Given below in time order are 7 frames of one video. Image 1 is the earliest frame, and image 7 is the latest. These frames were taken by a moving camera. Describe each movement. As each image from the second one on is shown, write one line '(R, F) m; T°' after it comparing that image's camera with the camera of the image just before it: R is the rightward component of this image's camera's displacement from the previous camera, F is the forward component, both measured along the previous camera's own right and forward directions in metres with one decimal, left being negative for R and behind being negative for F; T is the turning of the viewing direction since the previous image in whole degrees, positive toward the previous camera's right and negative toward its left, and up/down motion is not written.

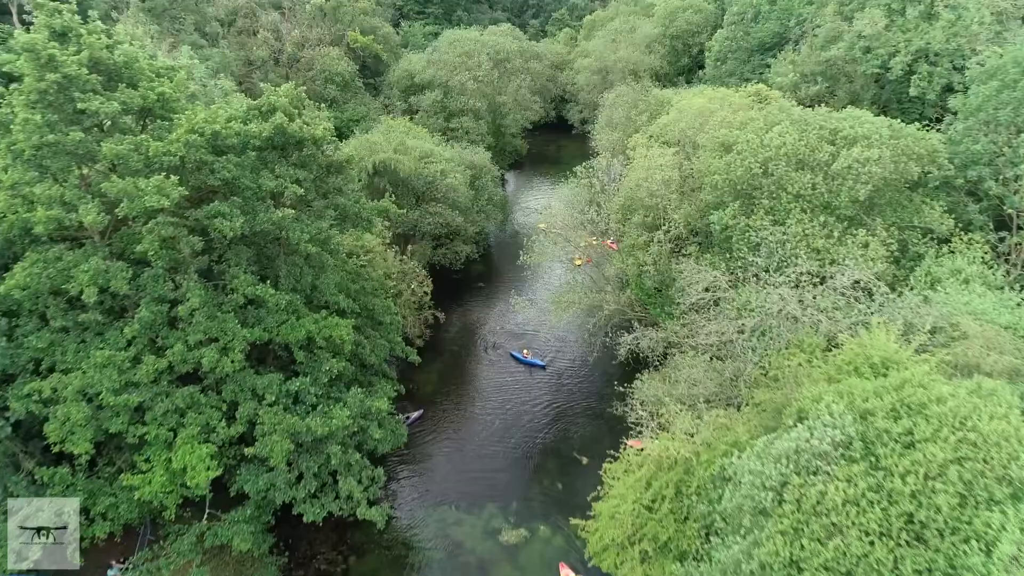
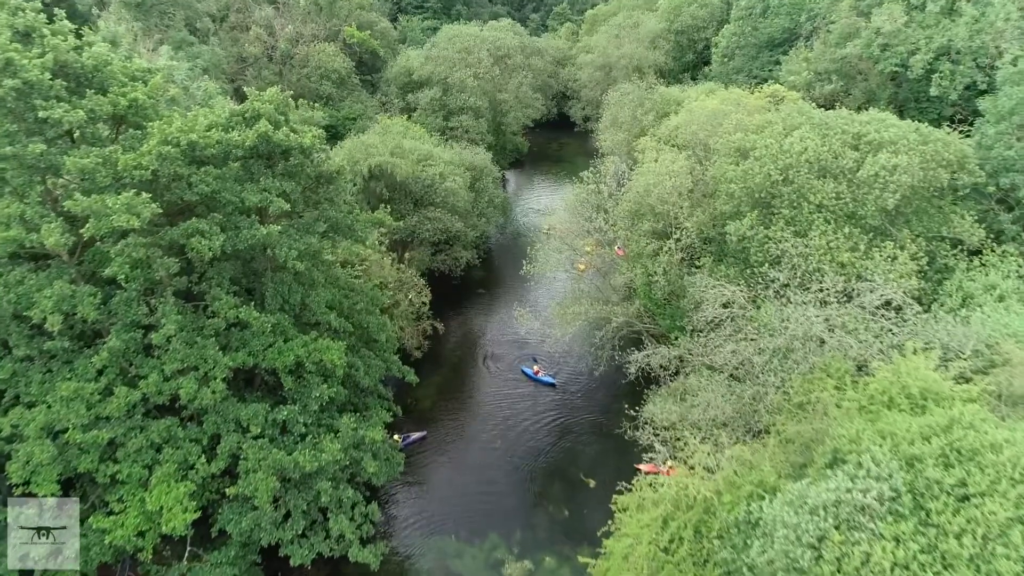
(-0.1, +1.6) m; 0°
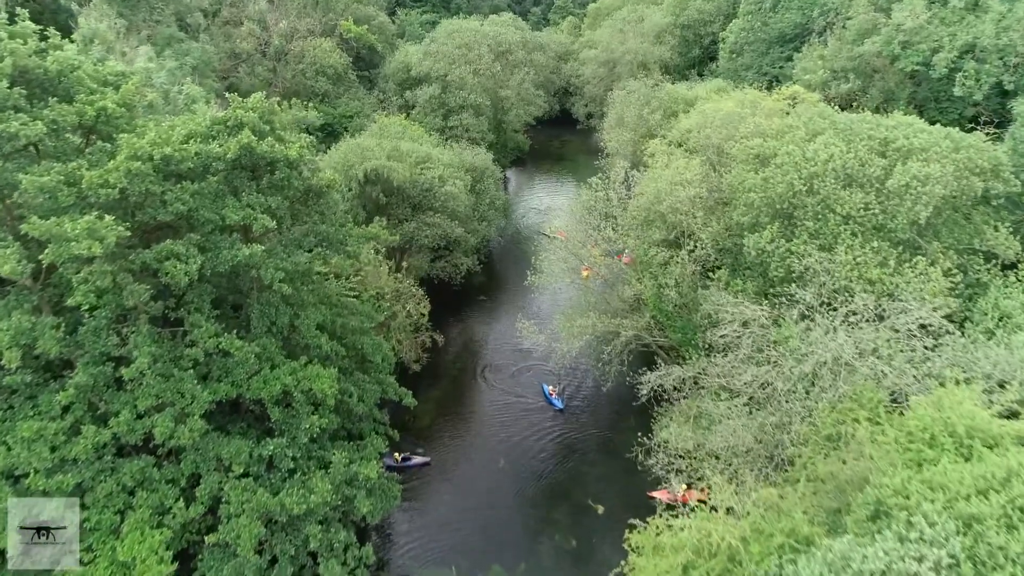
(-0.1, +1.5) m; 0°
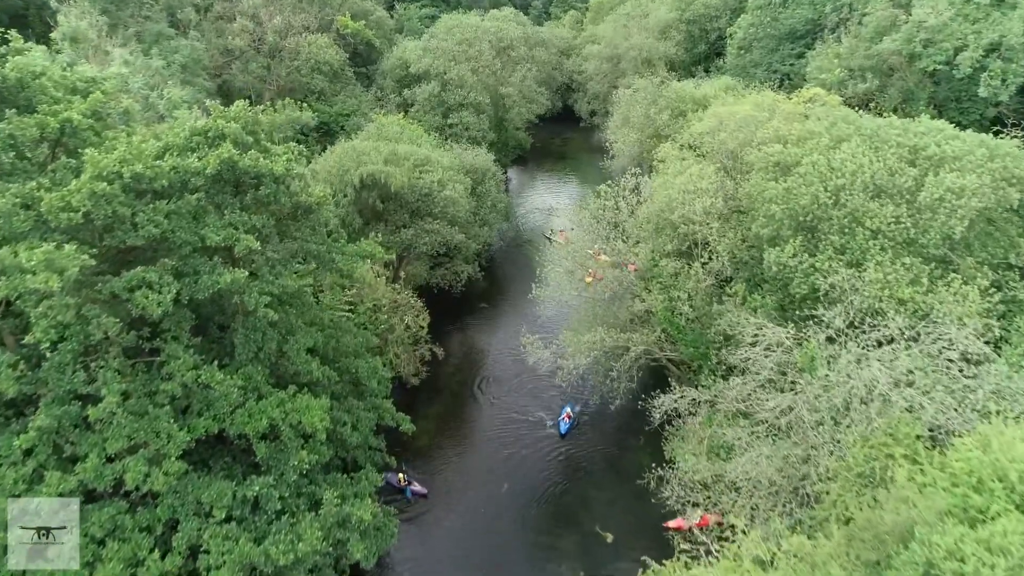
(-0.2, +1.5) m; 0°
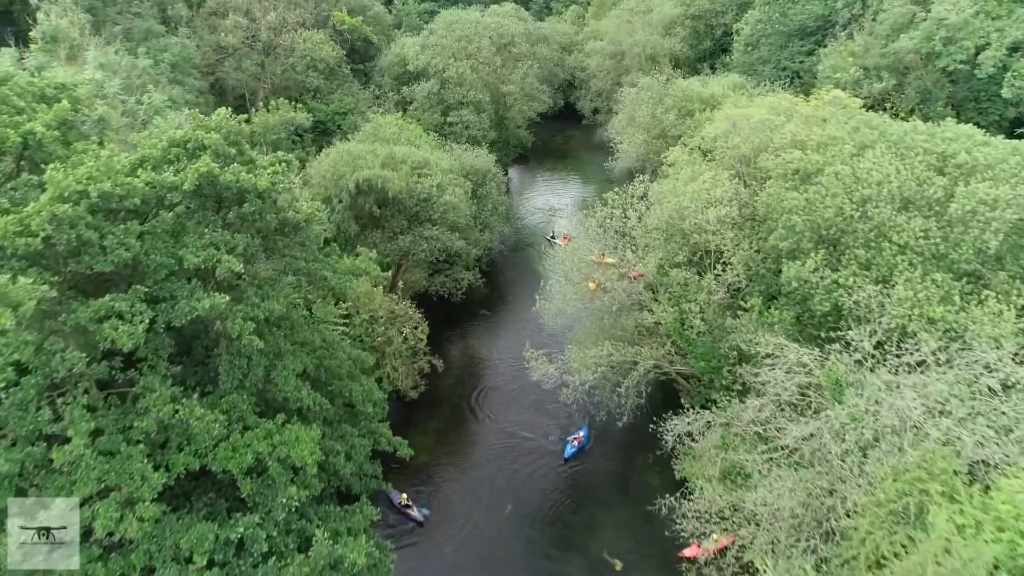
(-0.1, +1.3) m; 0°
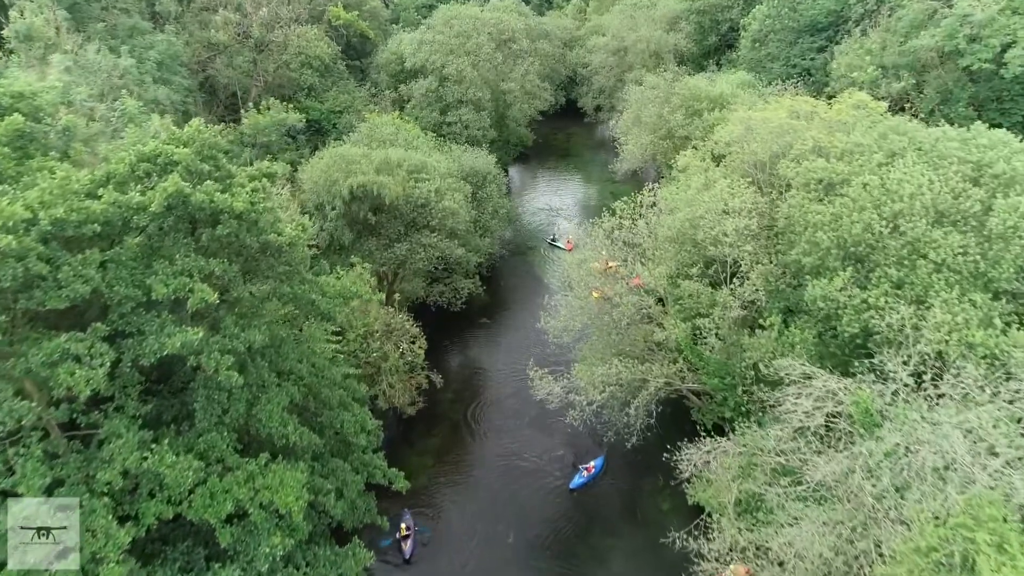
(-0.1, +1.5) m; 0°
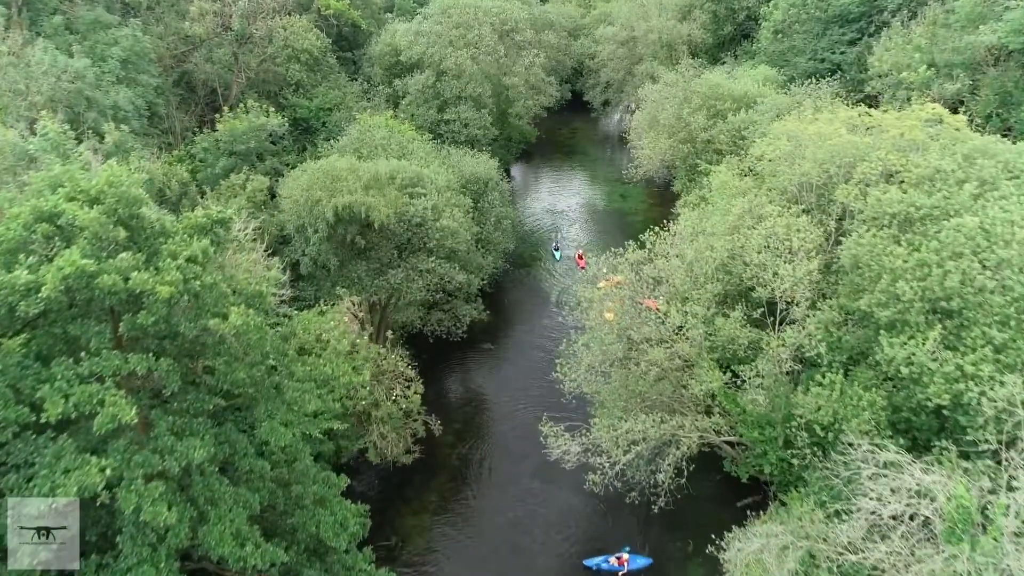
(-0.3, +3.4) m; 0°
